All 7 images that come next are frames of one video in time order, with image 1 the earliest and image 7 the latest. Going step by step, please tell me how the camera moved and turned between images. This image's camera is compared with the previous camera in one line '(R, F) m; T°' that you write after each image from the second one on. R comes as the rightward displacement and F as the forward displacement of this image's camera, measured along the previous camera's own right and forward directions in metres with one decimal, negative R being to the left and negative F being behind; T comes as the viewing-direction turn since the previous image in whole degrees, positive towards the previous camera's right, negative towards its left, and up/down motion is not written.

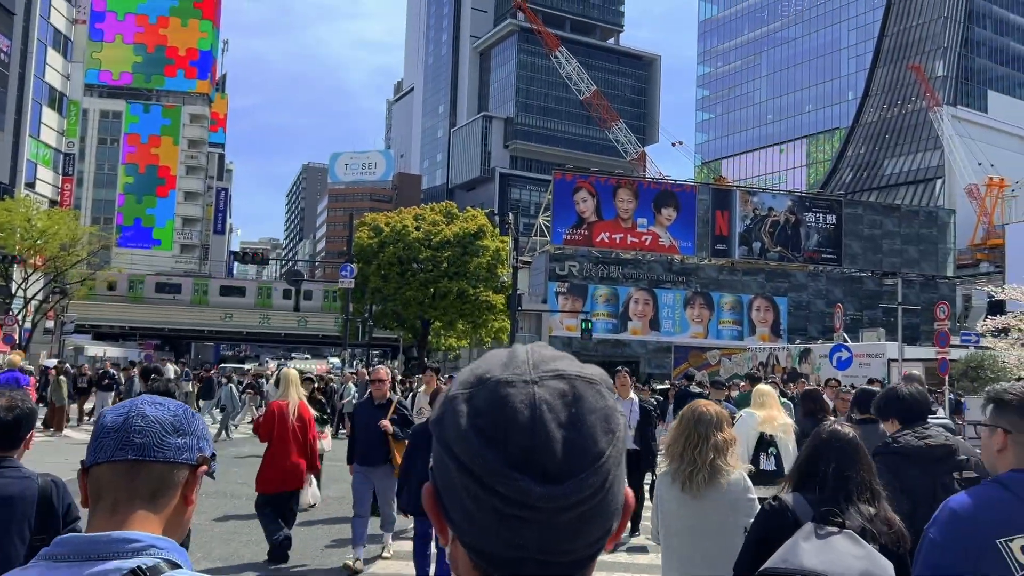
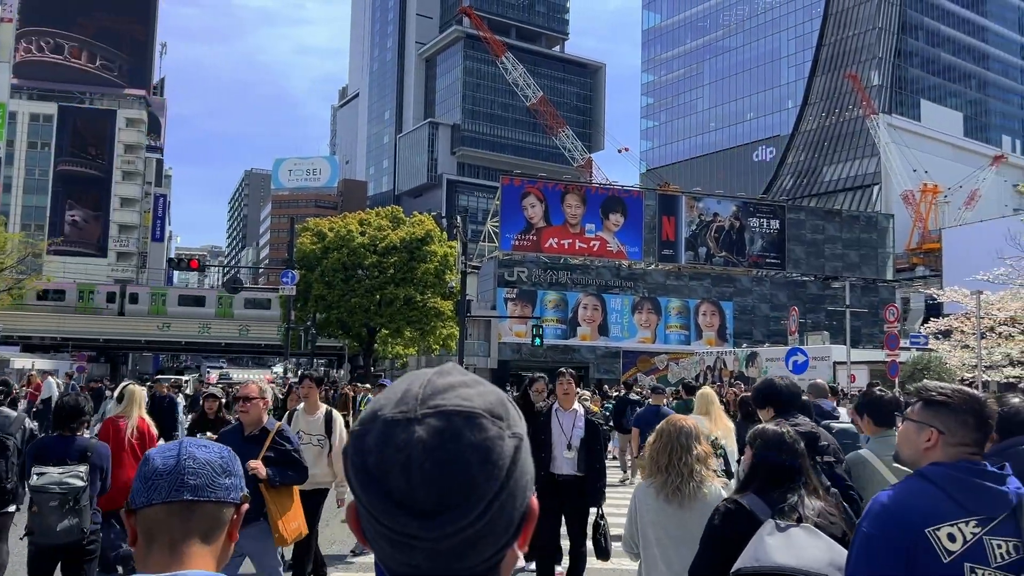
(0.0, +0.5) m; +4°
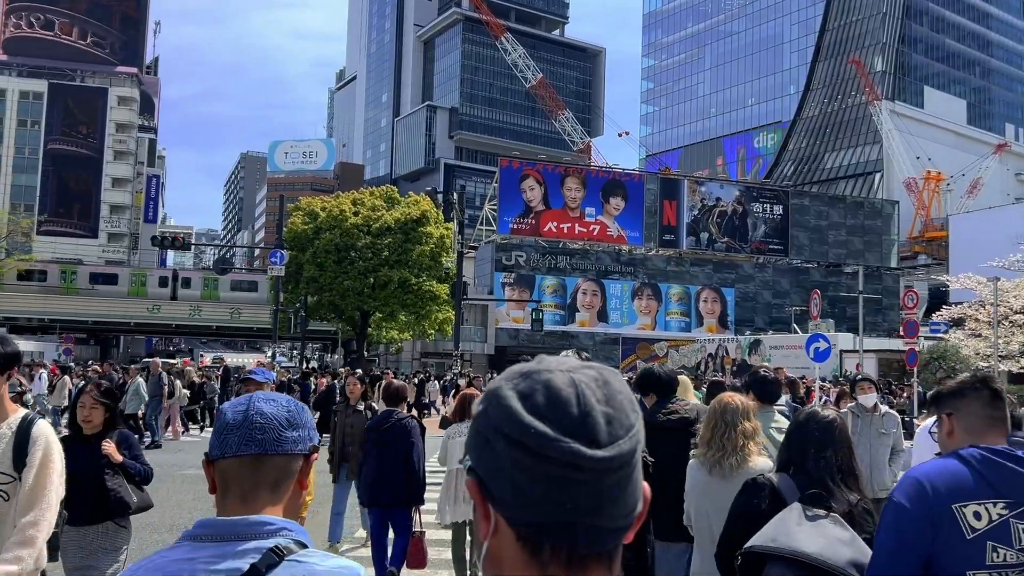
(0.0, +1.0) m; 0°
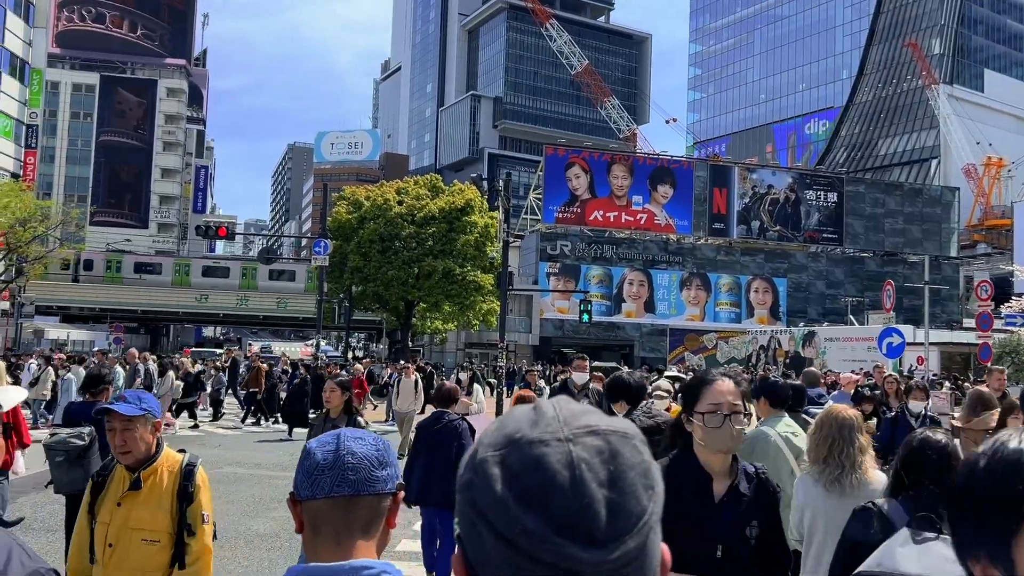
(-0.1, +0.7) m; -3°
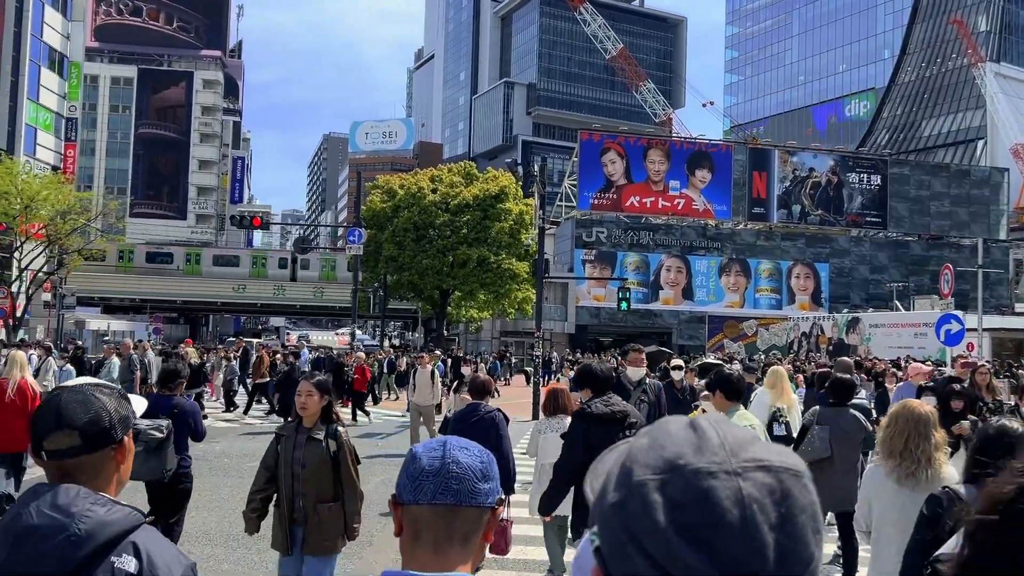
(0.0, +0.4) m; -2°
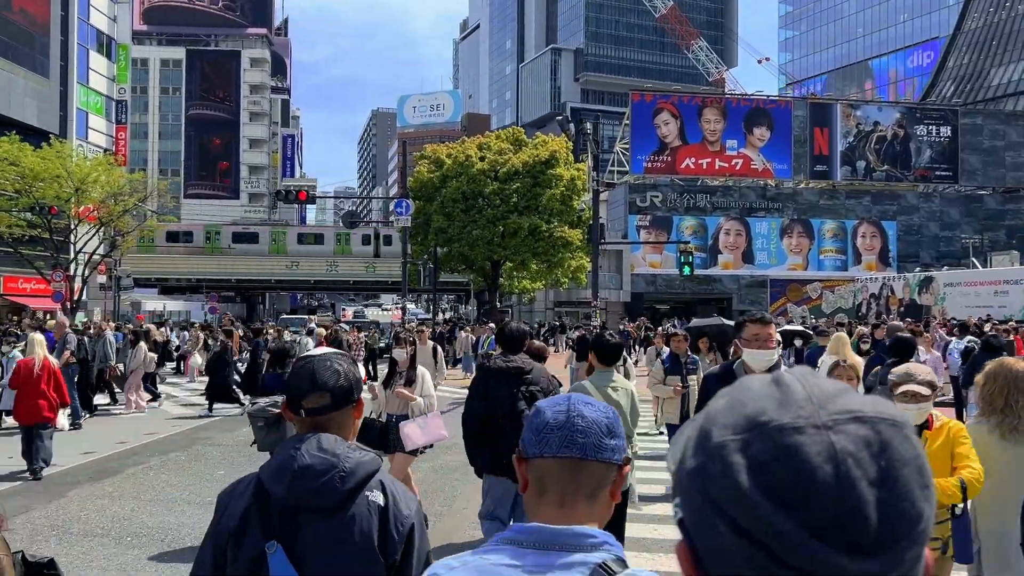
(0.0, +0.9) m; -4°
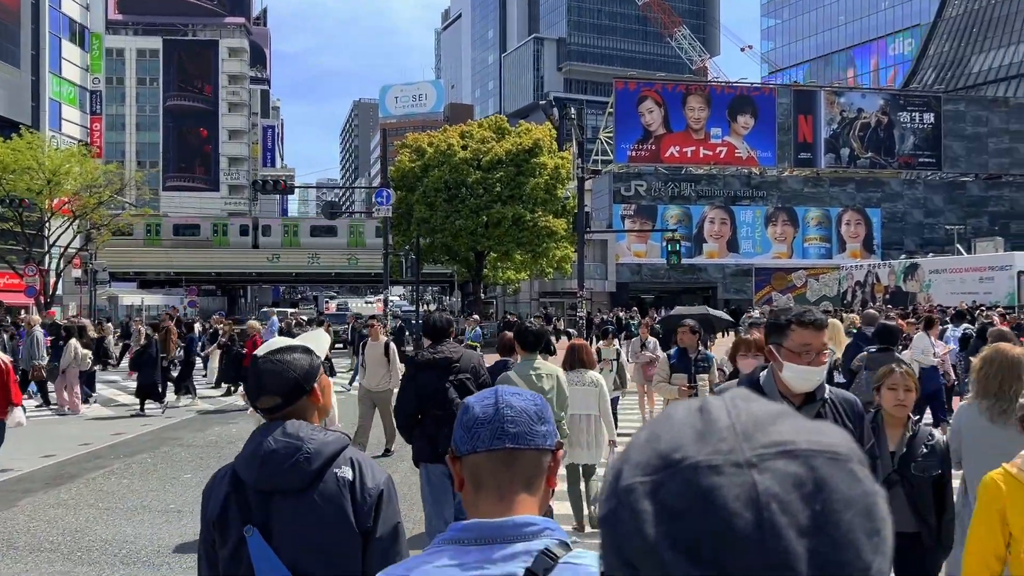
(0.0, +0.4) m; +1°
